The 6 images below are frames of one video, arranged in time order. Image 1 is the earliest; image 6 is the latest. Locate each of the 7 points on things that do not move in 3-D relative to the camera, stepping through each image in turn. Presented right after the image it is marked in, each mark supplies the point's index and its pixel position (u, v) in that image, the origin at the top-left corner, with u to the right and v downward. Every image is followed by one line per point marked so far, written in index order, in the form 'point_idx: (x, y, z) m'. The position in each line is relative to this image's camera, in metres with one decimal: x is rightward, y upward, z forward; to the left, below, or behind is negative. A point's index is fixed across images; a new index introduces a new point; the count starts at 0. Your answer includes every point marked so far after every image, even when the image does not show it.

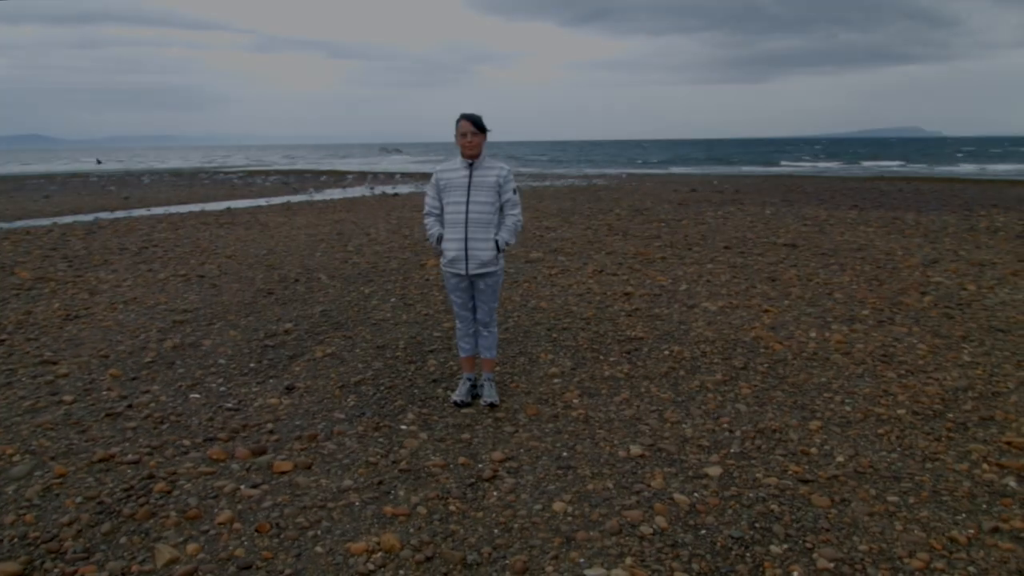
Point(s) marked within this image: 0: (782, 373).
0: (+2.6, -0.8, +6.1) m
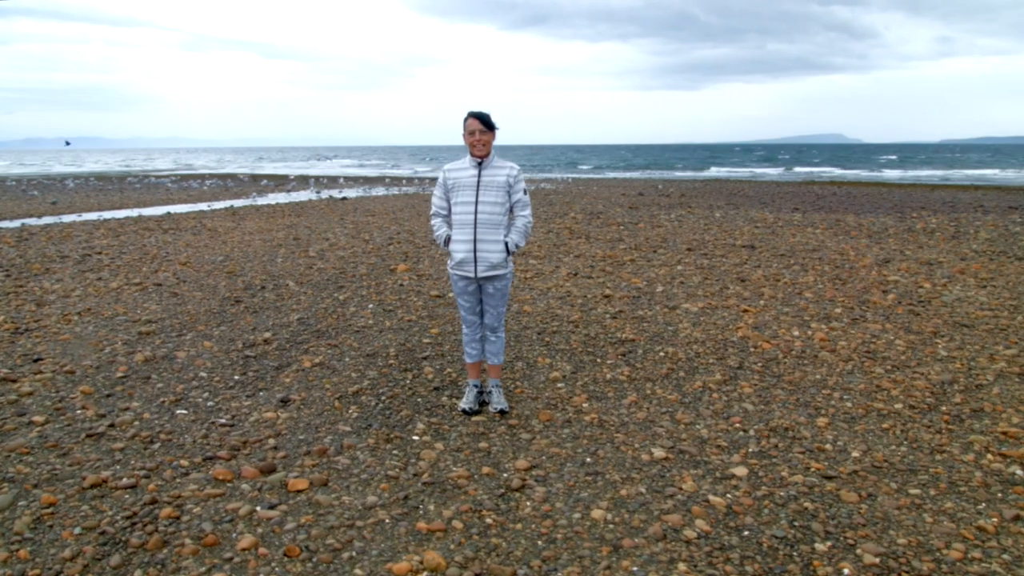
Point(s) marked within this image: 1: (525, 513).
0: (+2.6, -0.8, +6.2) m
1: (+0.1, -1.3, +3.7) m
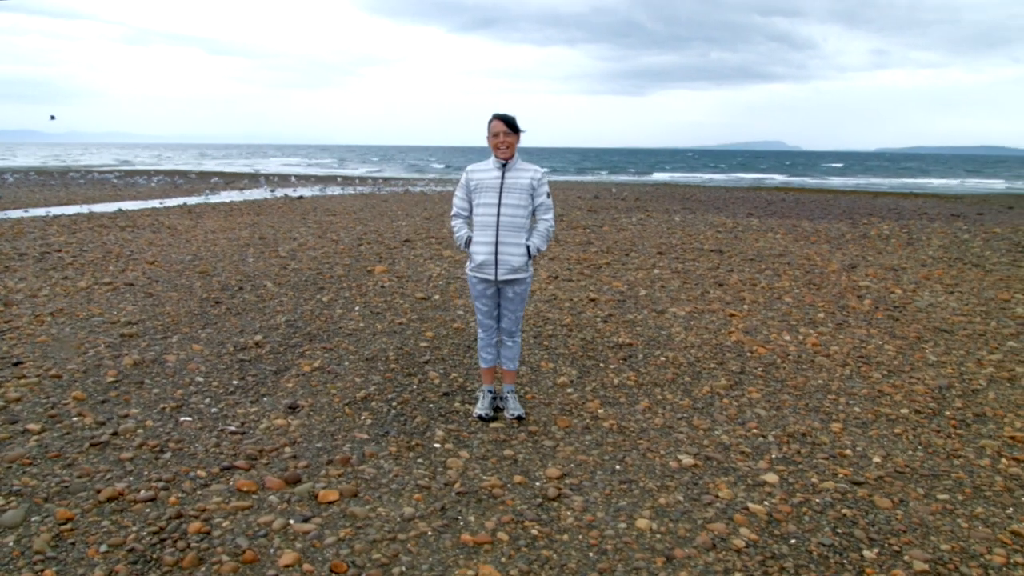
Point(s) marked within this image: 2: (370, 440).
0: (+2.6, -0.8, +6.3) m
1: (+0.3, -1.3, +3.6) m
2: (-1.0, -1.1, +4.5) m
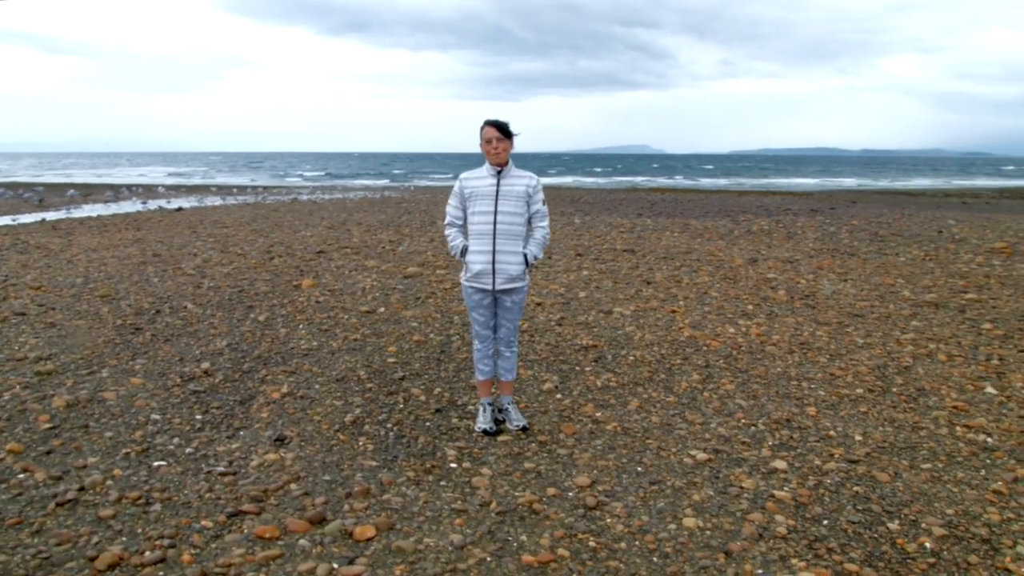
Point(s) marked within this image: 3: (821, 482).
0: (+2.4, -0.8, +6.6) m
1: (+0.6, -1.3, +3.6) m
2: (-0.9, -1.2, +4.3) m
3: (+2.0, -1.3, +4.2) m
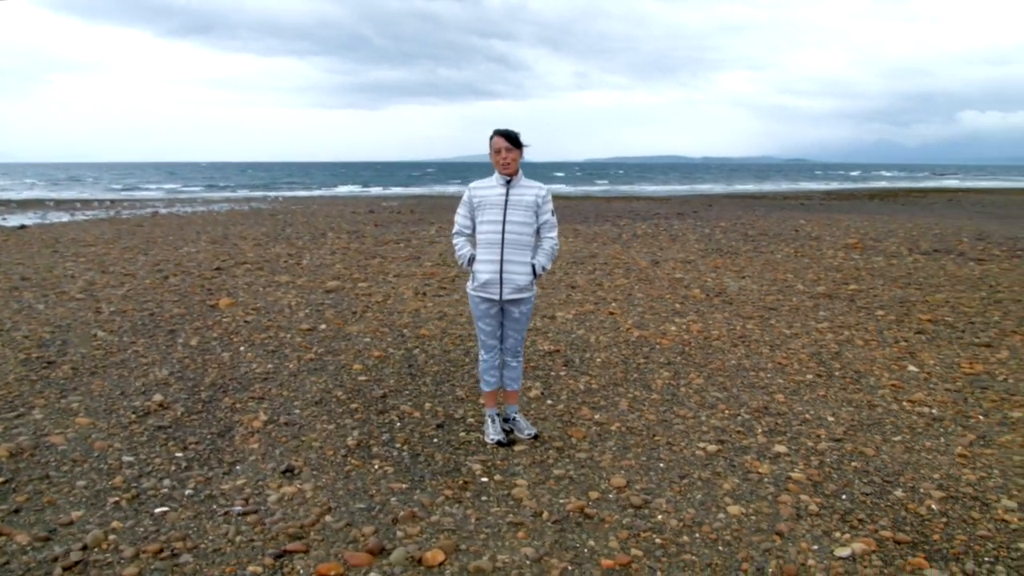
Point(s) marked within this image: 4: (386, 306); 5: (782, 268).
0: (+2.0, -0.8, +7.1) m
1: (+0.9, -1.4, +3.7) m
2: (-0.6, -1.3, +4.1) m
3: (+2.2, -1.2, +4.6) m
4: (-1.9, -0.3, +9.9) m
5: (+6.3, +0.5, +15.2) m
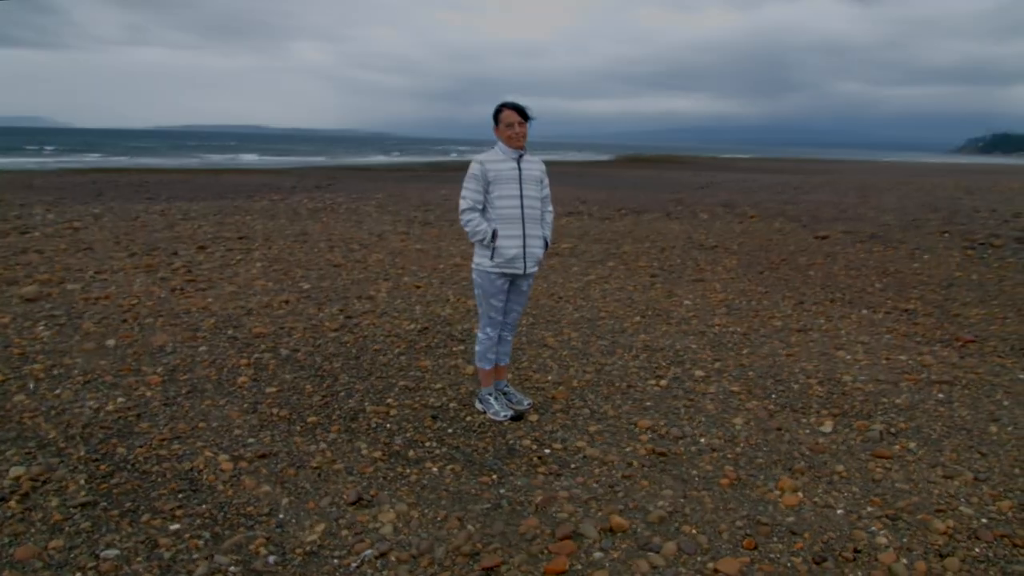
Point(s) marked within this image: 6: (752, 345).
0: (+0.5, -0.4, +7.9) m
1: (+1.5, -1.1, +4.5) m
2: (-0.1, -1.2, +4.0) m
3: (+2.0, -0.8, +6.0) m
4: (-4.4, -0.2, +8.0) m
5: (-0.6, +1.4, +16.9) m
6: (+2.6, -0.6, +7.0) m
